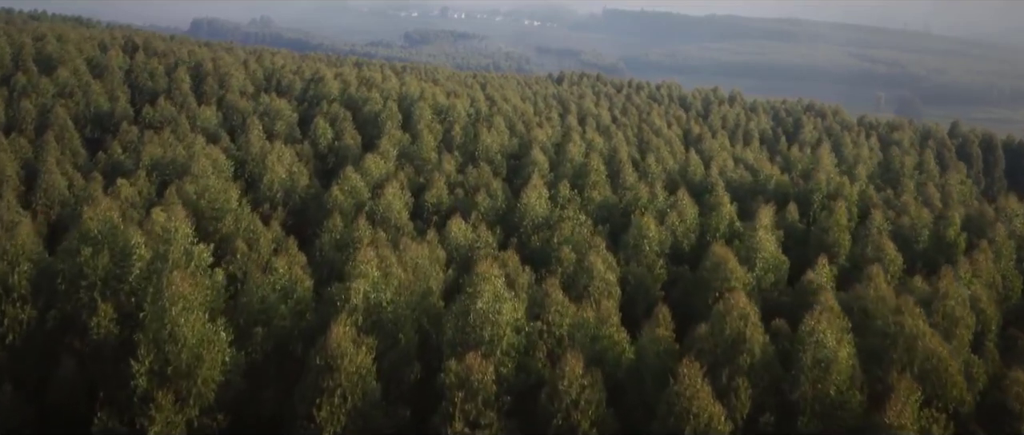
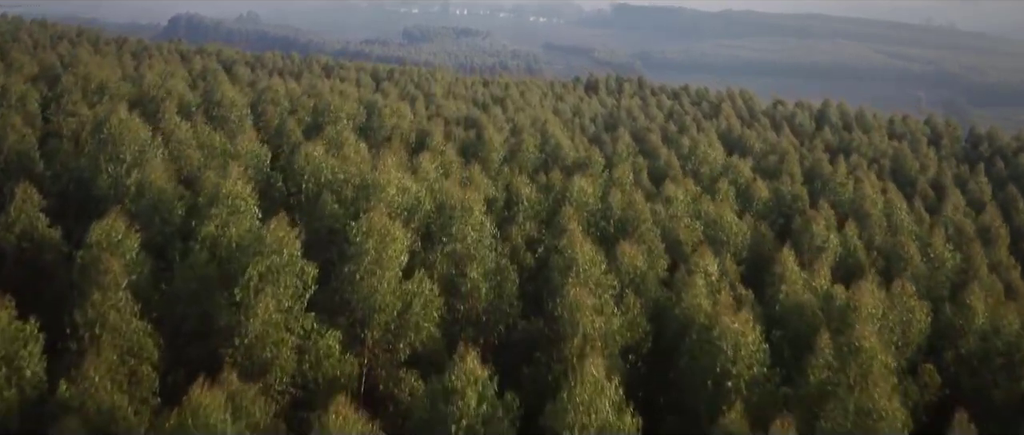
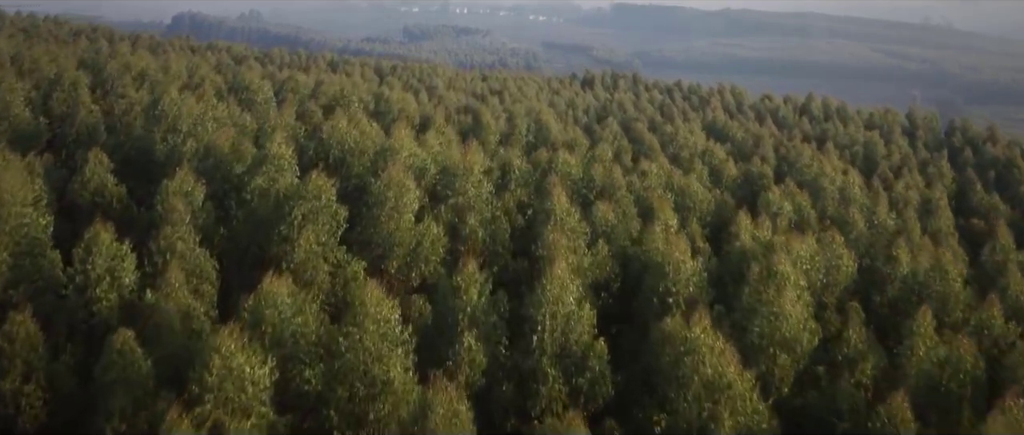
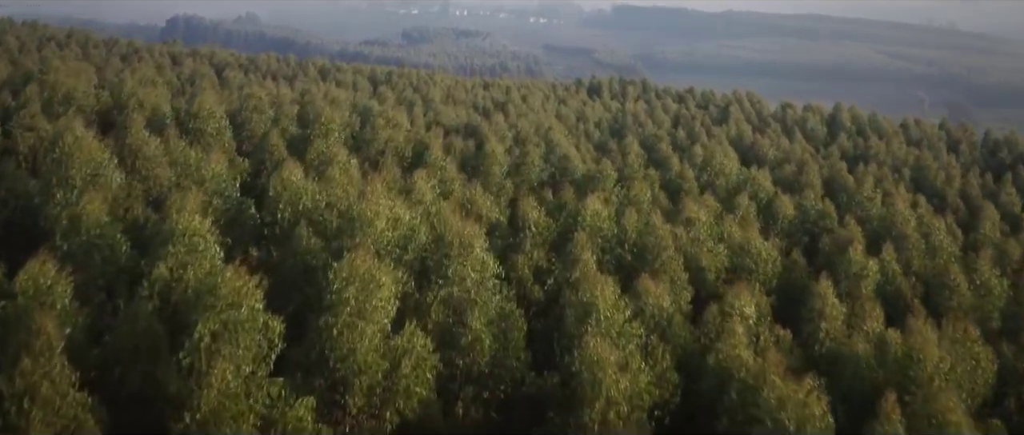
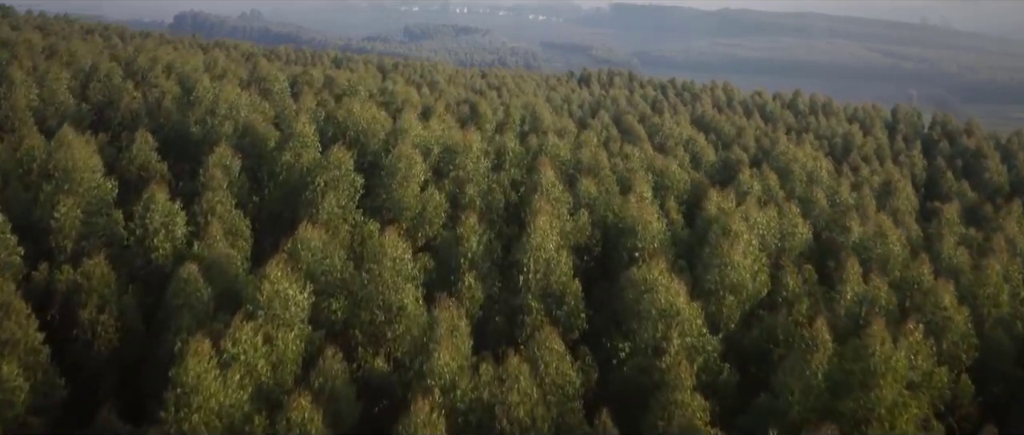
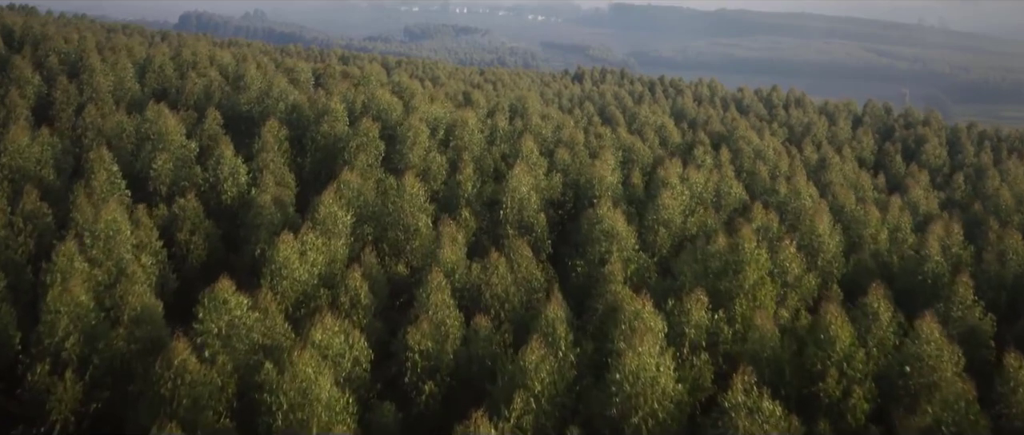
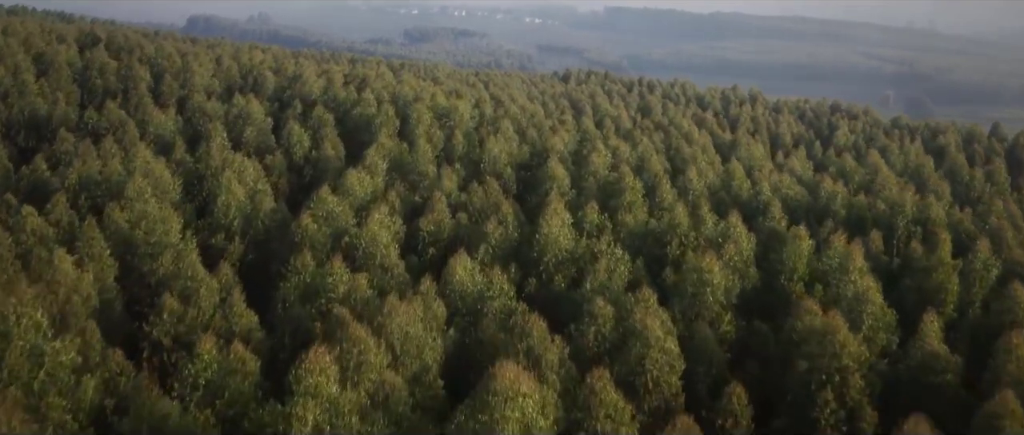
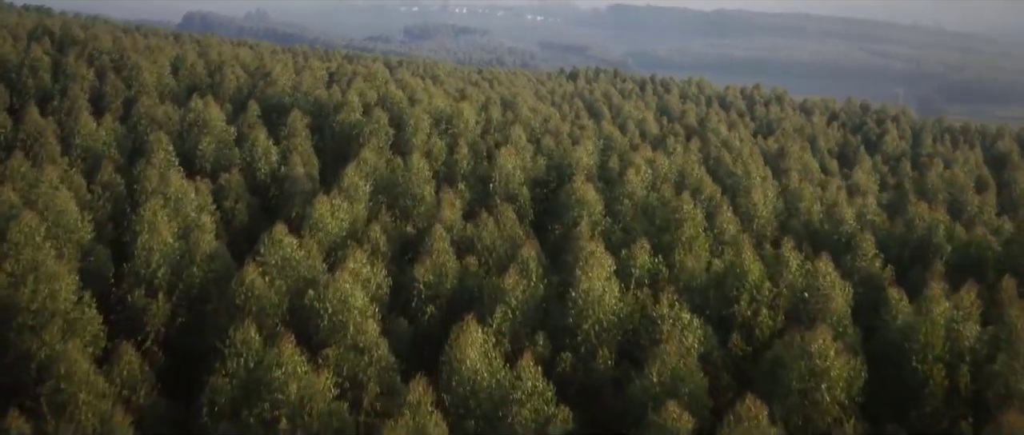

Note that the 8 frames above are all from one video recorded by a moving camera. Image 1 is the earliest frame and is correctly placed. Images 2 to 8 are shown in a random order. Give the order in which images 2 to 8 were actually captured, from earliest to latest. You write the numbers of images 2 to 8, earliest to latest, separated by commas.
7, 8, 6, 5, 3, 2, 4
